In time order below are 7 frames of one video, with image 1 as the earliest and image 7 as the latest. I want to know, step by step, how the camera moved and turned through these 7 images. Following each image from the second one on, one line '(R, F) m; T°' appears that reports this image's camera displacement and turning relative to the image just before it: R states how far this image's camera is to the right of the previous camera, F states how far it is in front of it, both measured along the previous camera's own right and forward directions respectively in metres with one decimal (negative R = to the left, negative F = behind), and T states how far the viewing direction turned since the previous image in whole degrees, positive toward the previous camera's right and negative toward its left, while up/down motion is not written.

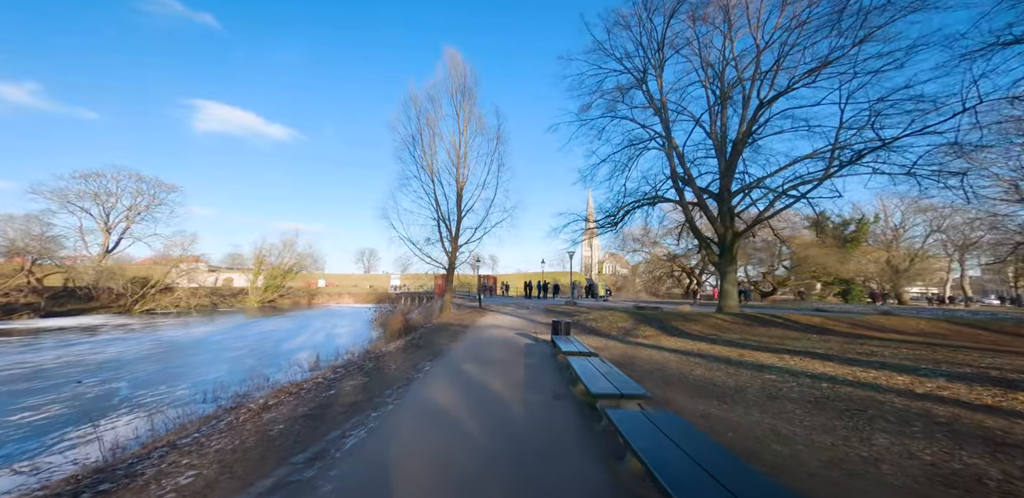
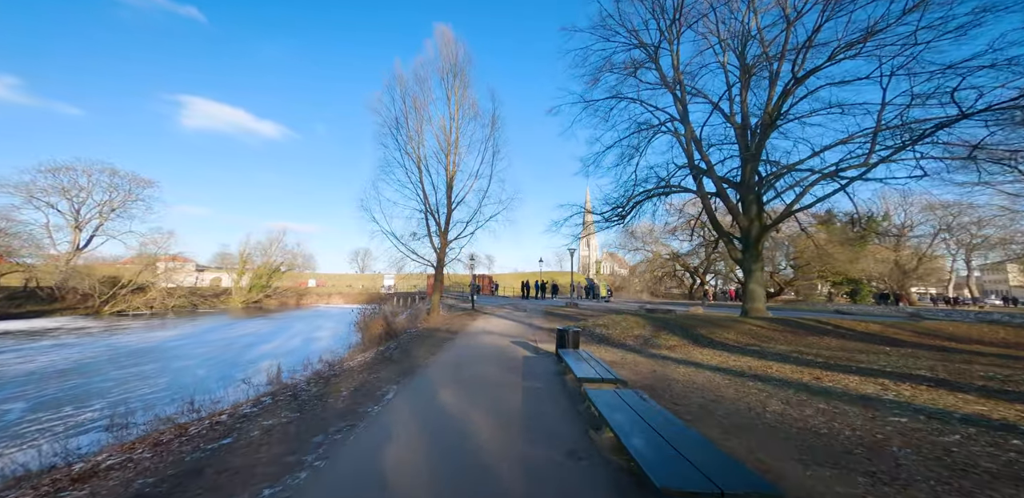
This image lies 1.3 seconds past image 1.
(0.0, +2.1) m; +1°
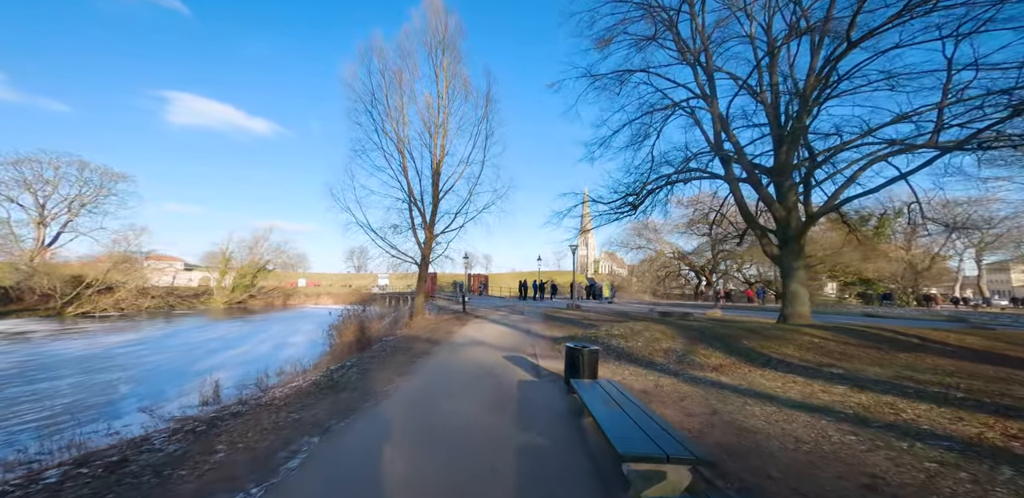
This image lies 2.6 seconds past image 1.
(+0.1, +2.4) m; 0°
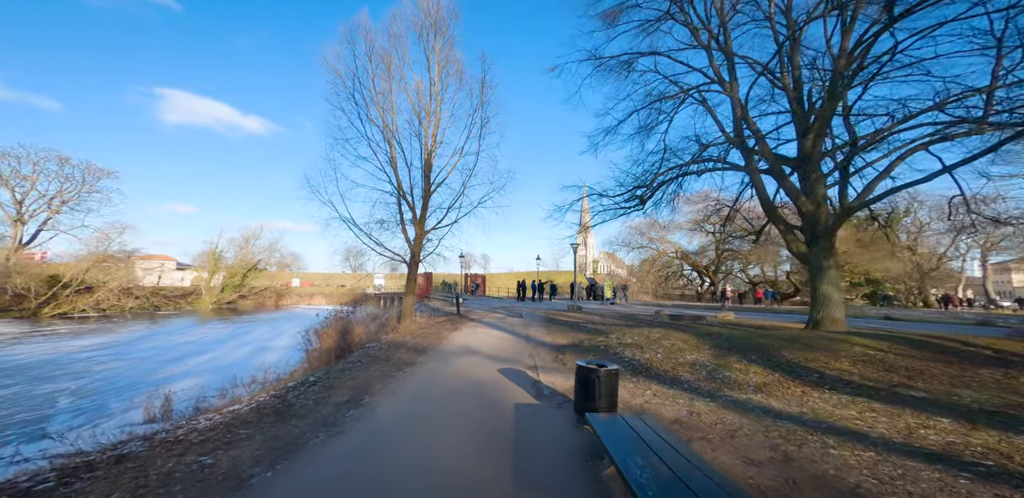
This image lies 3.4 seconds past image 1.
(0.0, +1.3) m; 0°
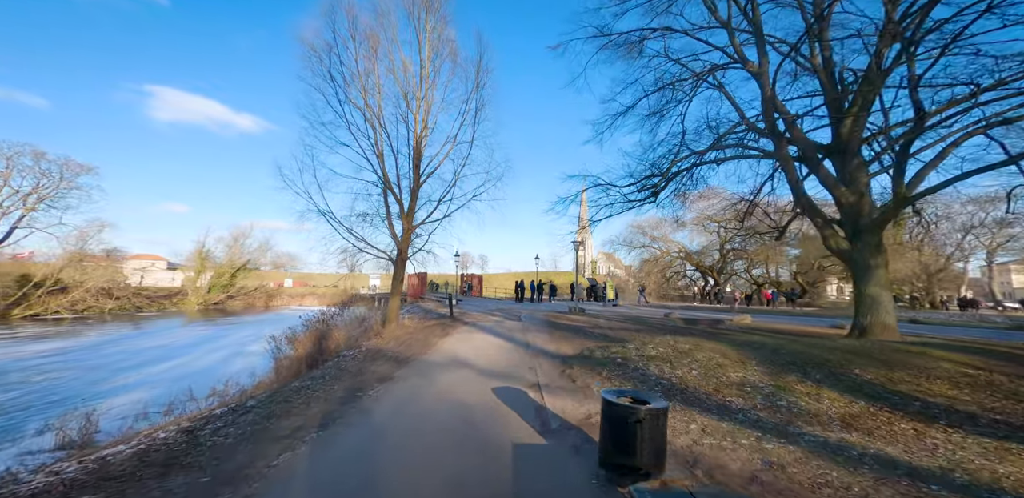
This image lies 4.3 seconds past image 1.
(0.0, +1.5) m; 0°
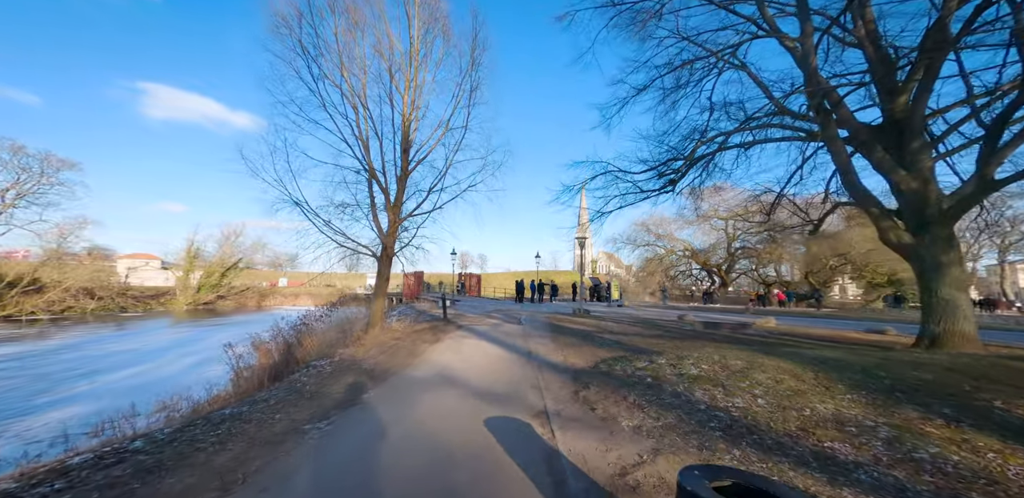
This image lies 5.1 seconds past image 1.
(0.0, +1.5) m; 0°
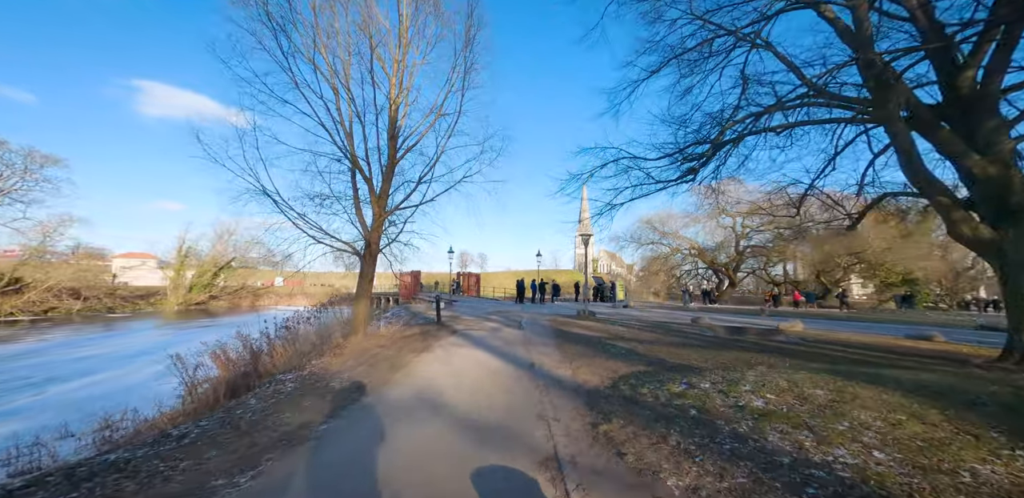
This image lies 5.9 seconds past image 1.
(0.0, +1.3) m; 0°
